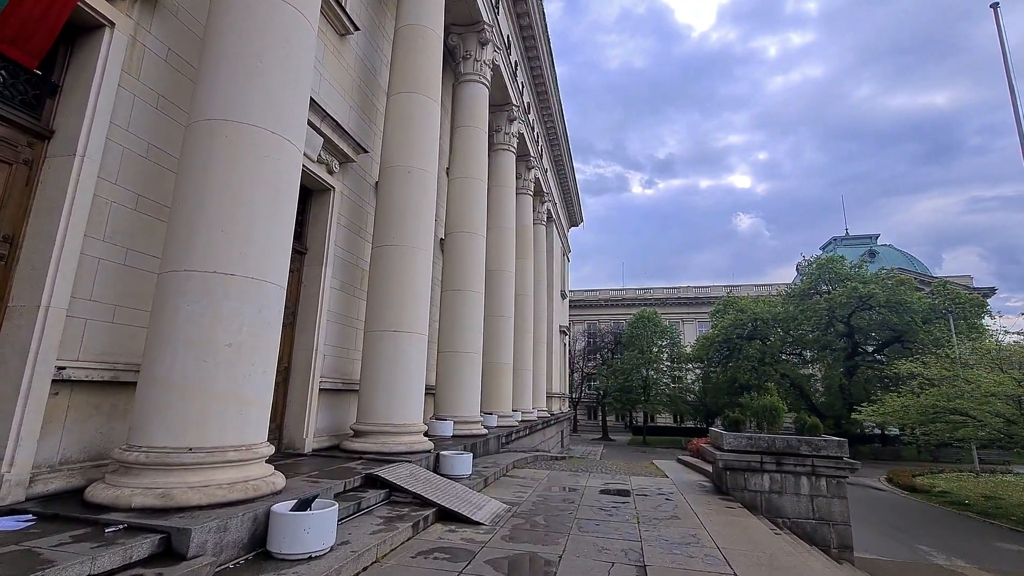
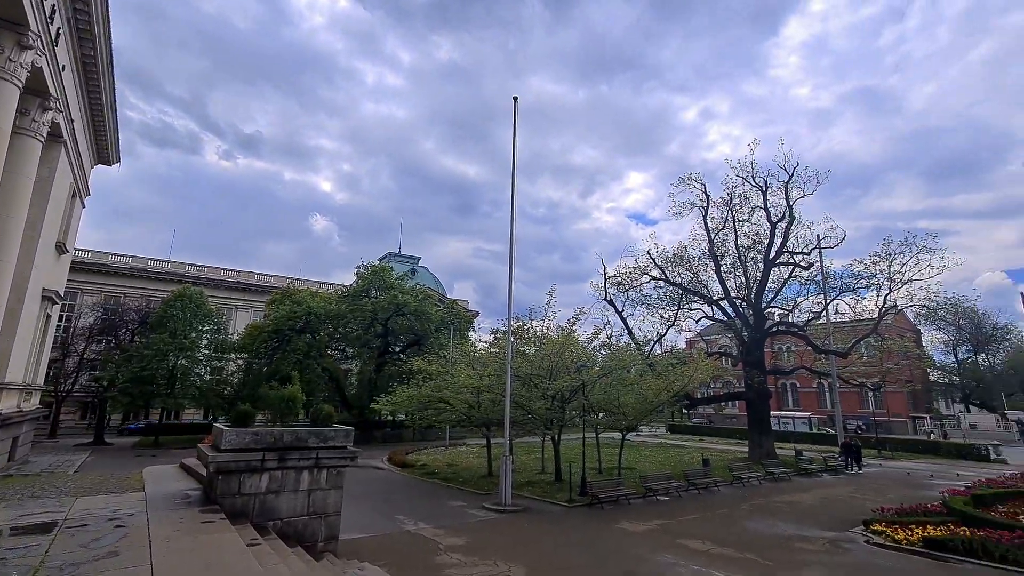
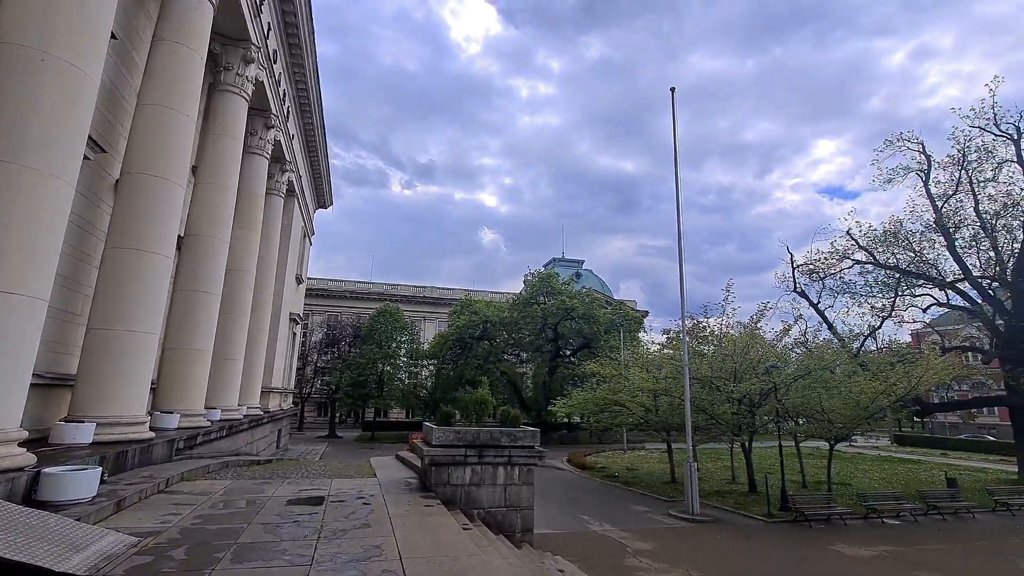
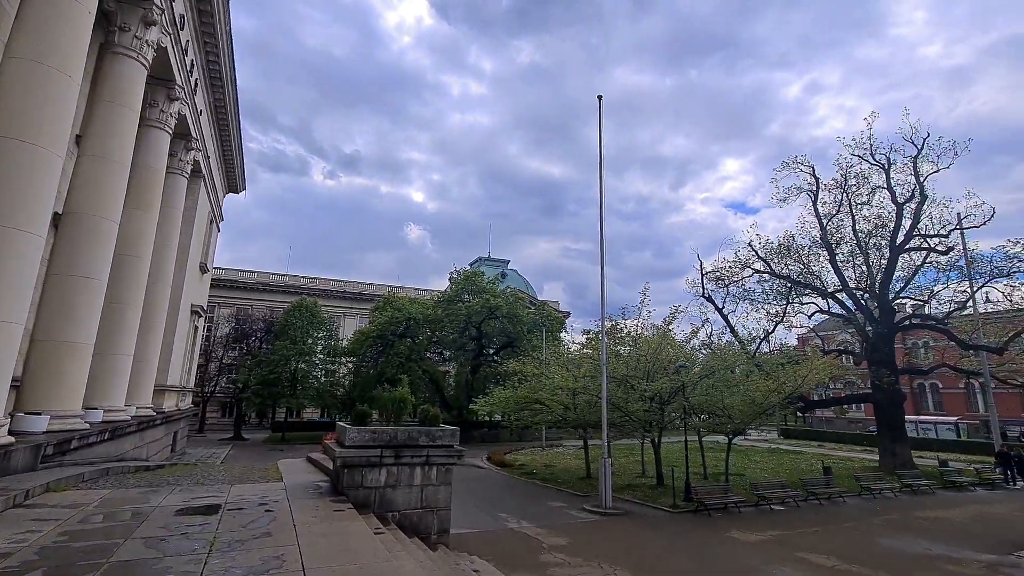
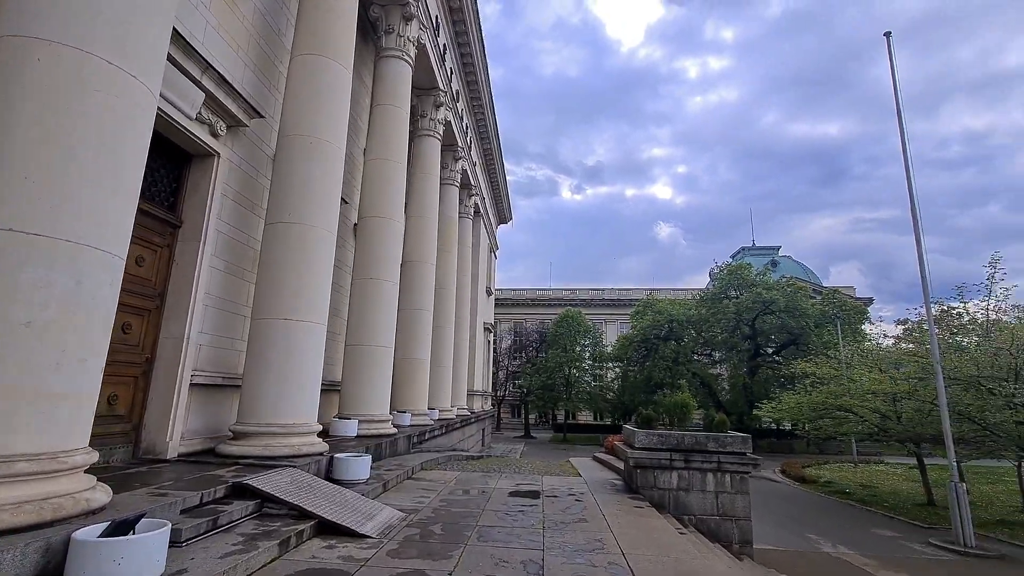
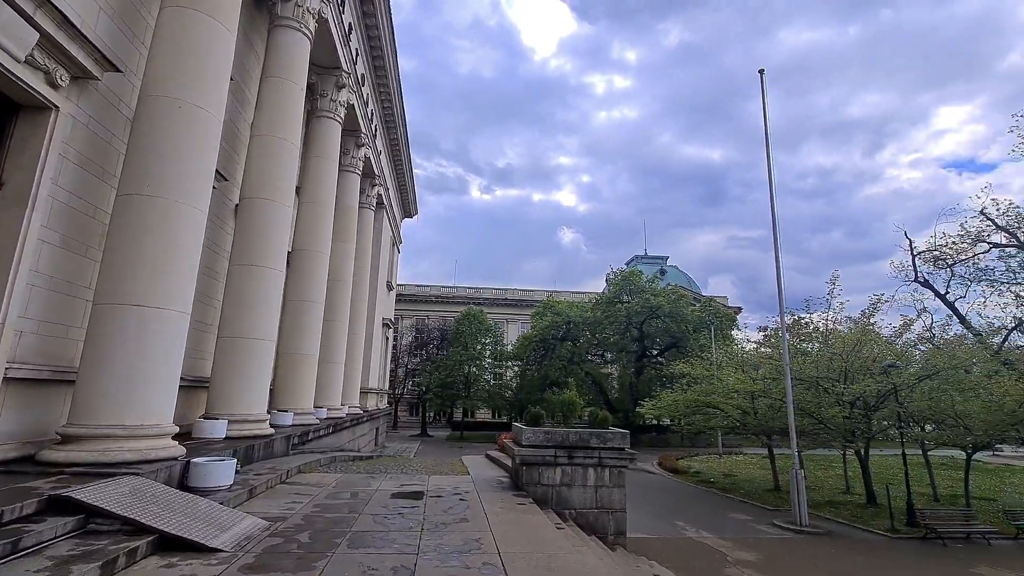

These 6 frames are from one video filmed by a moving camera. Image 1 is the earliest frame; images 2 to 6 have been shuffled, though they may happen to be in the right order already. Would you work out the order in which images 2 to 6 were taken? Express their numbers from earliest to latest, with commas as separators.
5, 6, 3, 4, 2
